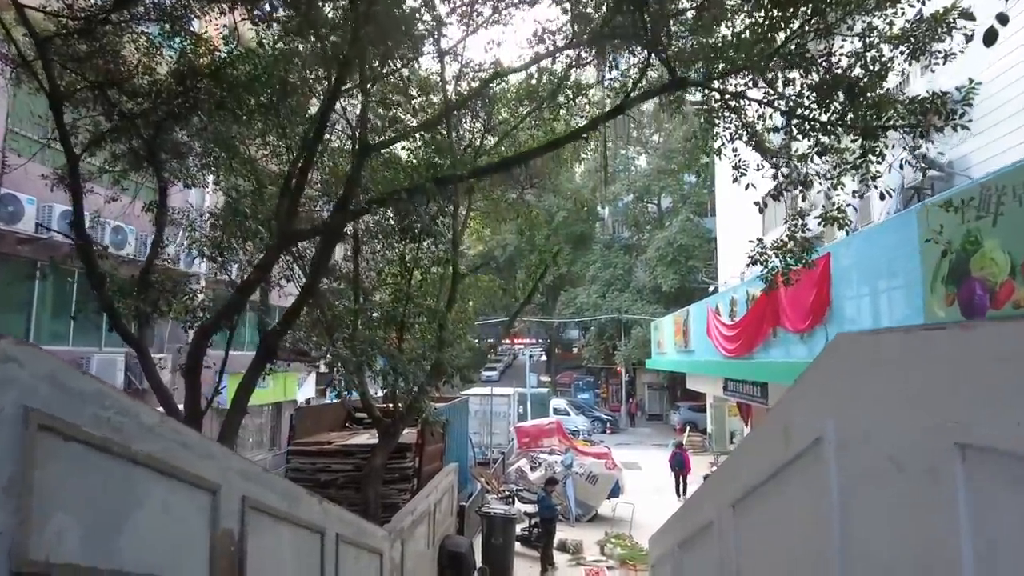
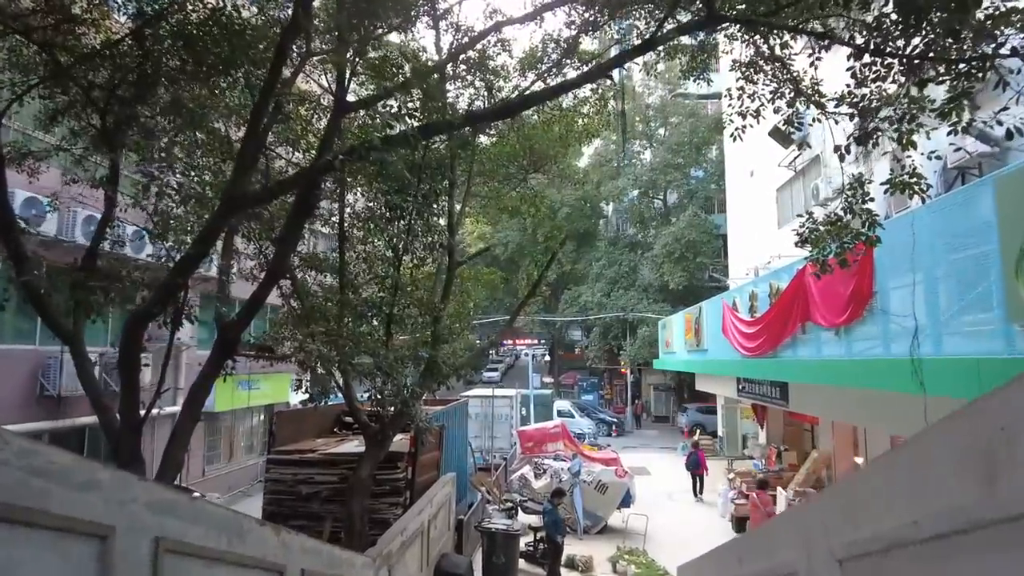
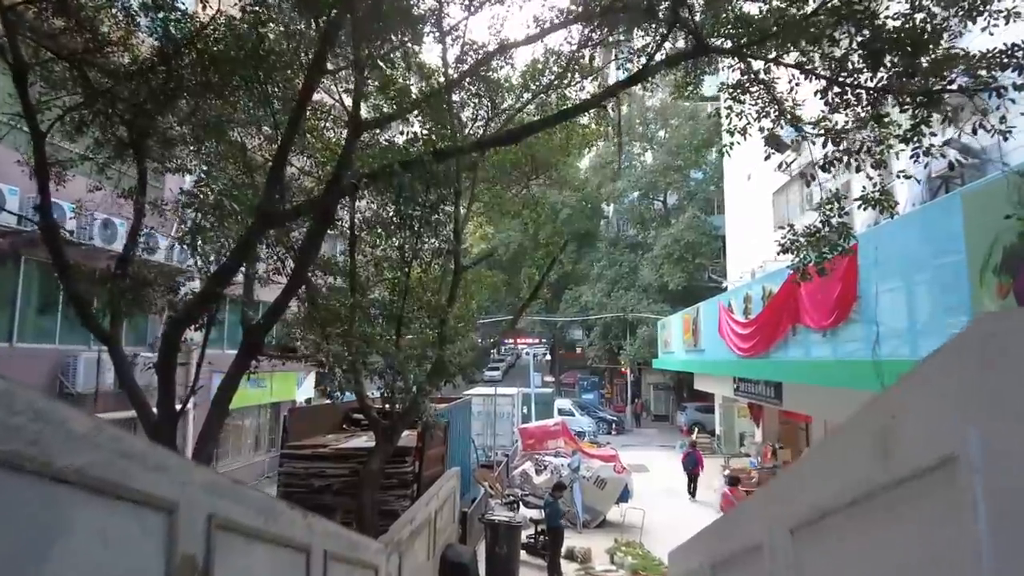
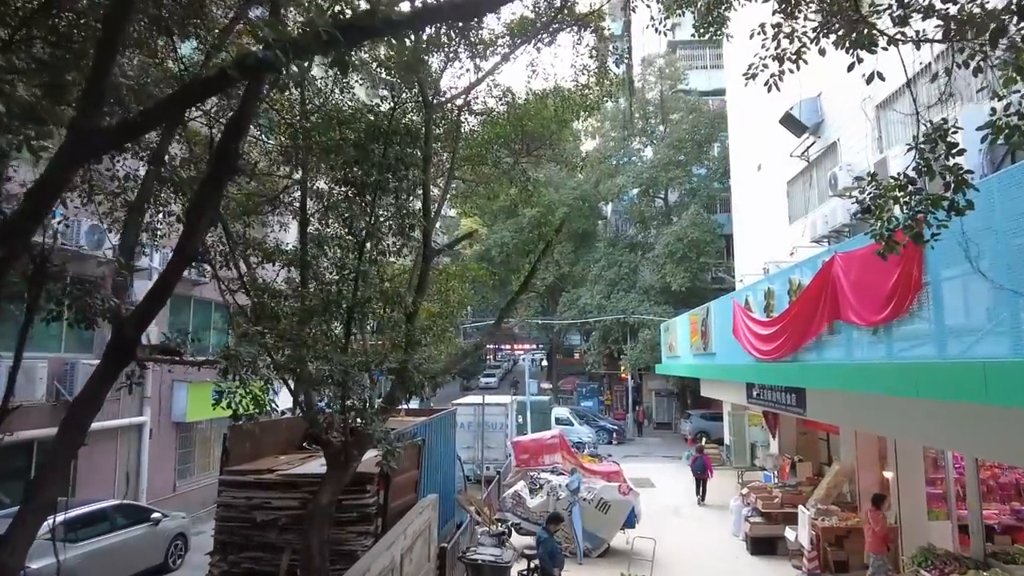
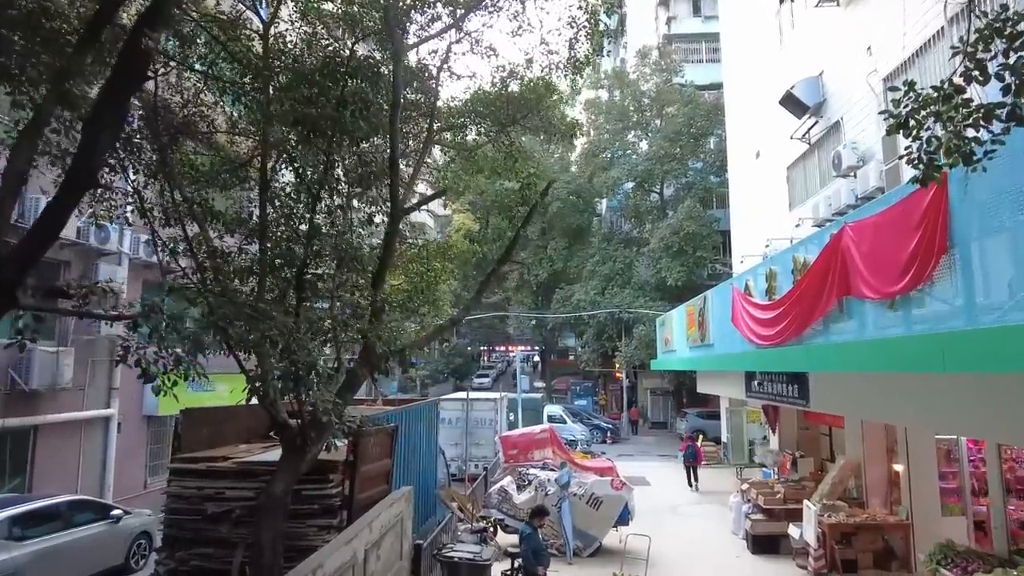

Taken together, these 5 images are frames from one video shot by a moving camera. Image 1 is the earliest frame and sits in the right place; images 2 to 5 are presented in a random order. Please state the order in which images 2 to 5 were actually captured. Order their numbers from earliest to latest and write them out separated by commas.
3, 2, 4, 5
